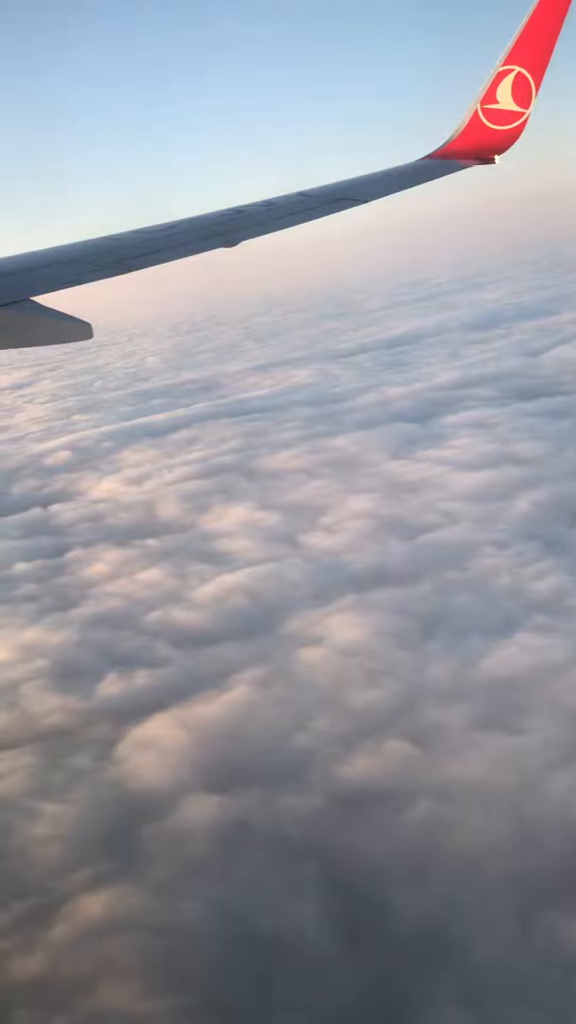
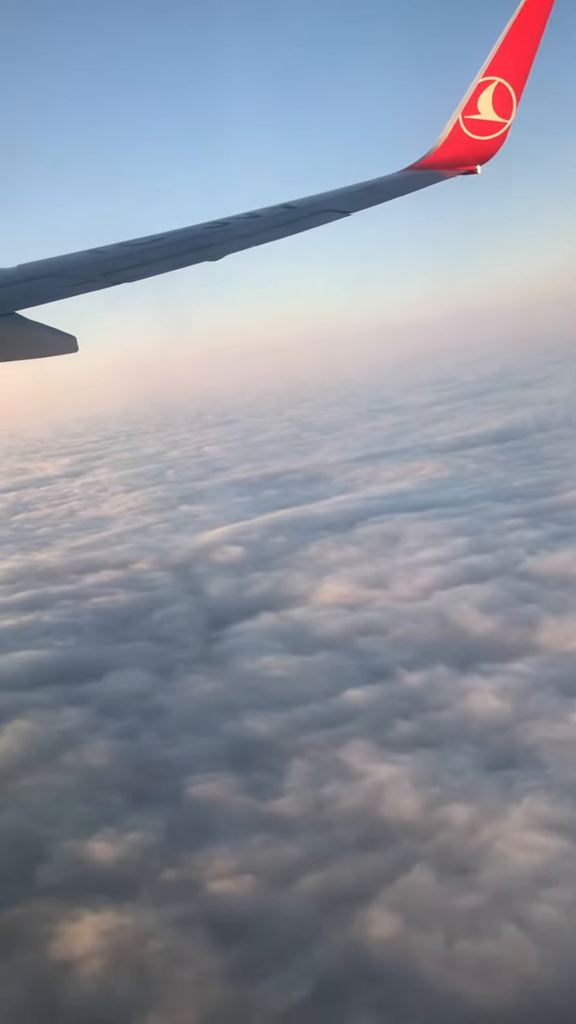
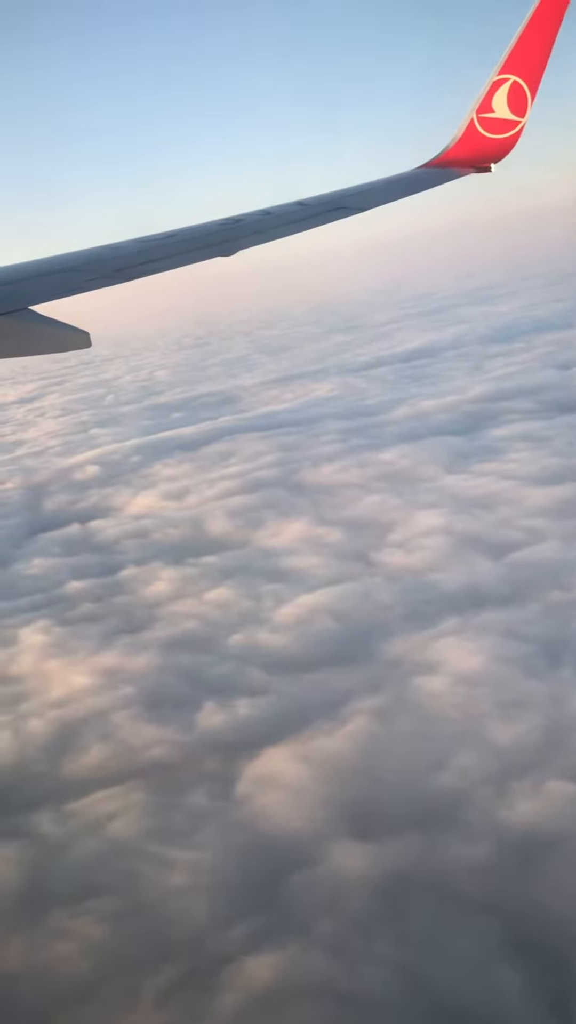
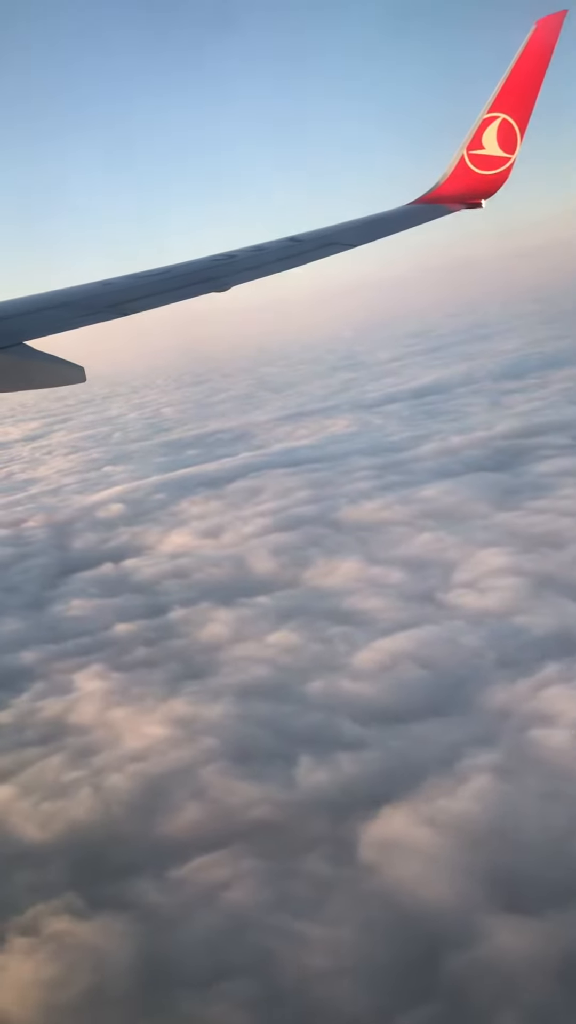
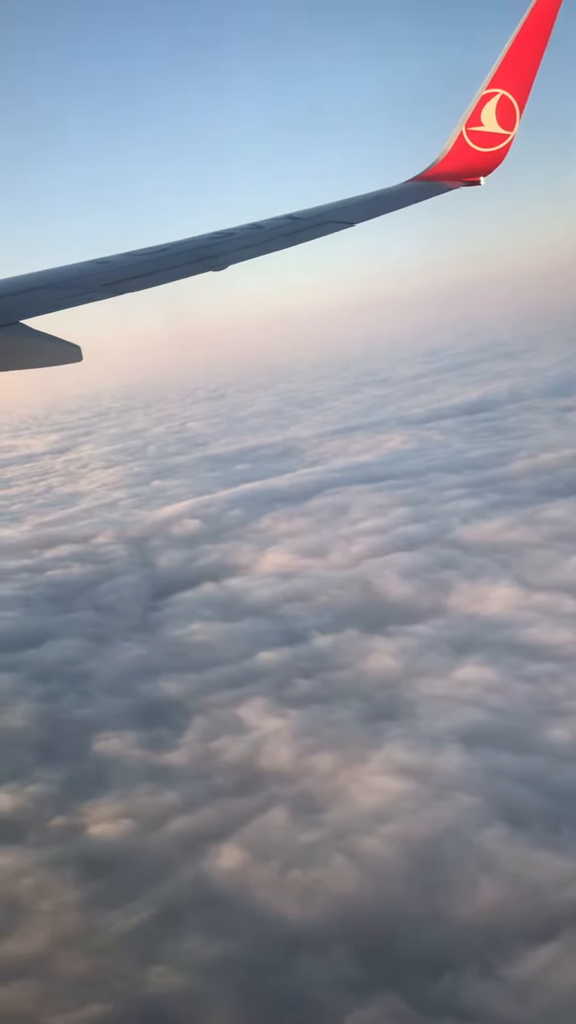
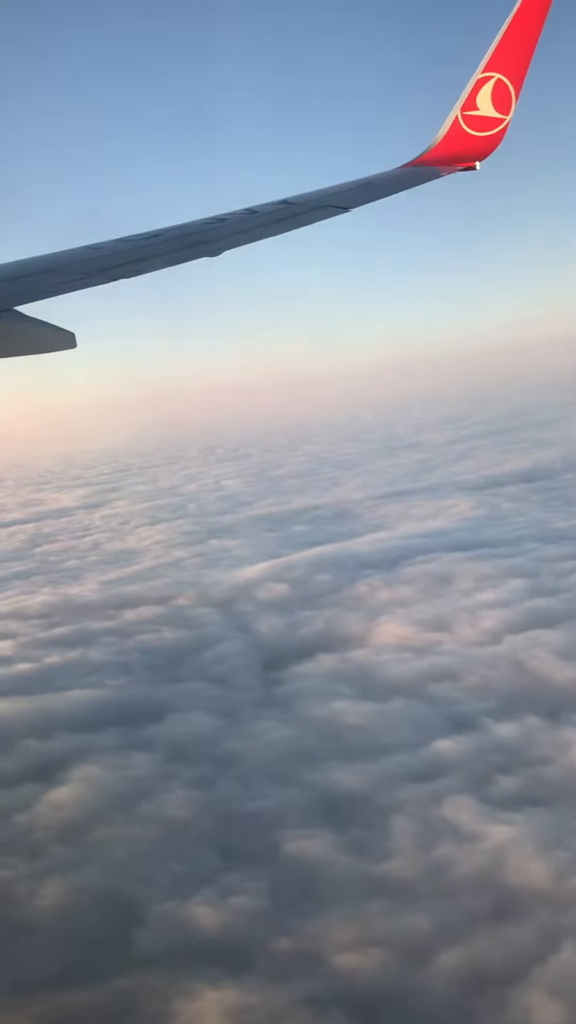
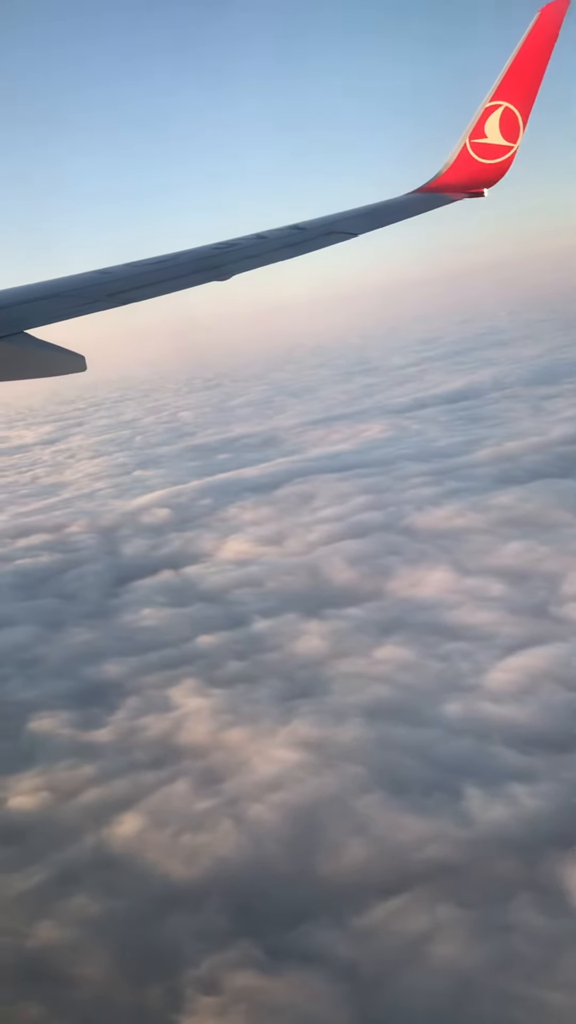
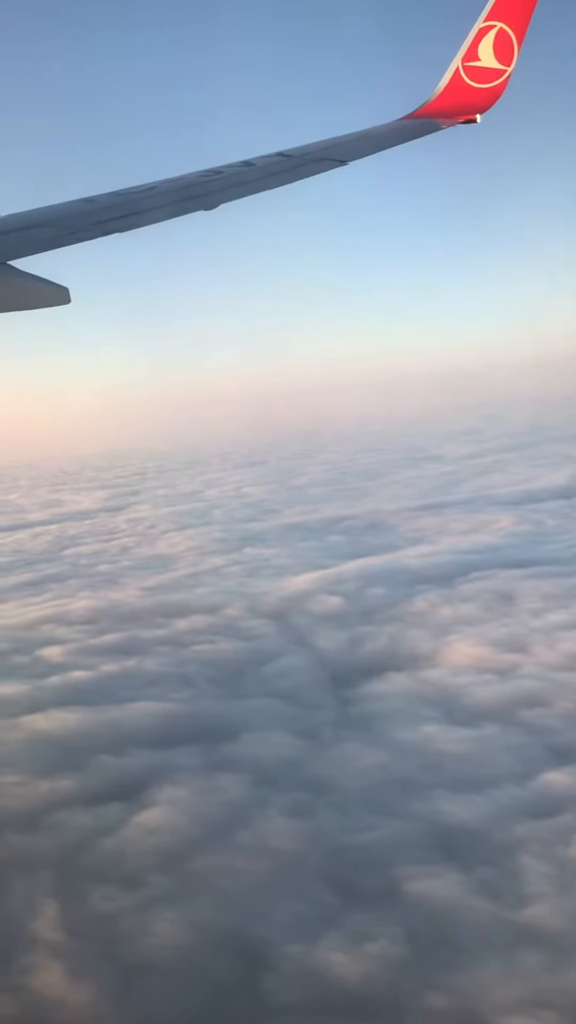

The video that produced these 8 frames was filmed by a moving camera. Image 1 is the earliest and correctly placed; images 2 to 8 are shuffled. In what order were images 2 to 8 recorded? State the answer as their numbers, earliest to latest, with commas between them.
3, 4, 7, 5, 2, 6, 8
